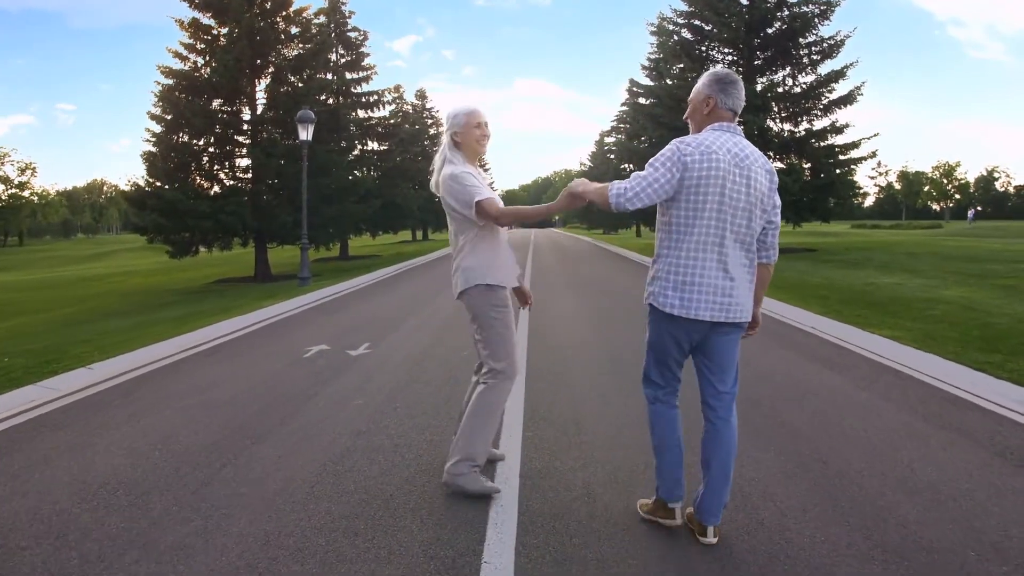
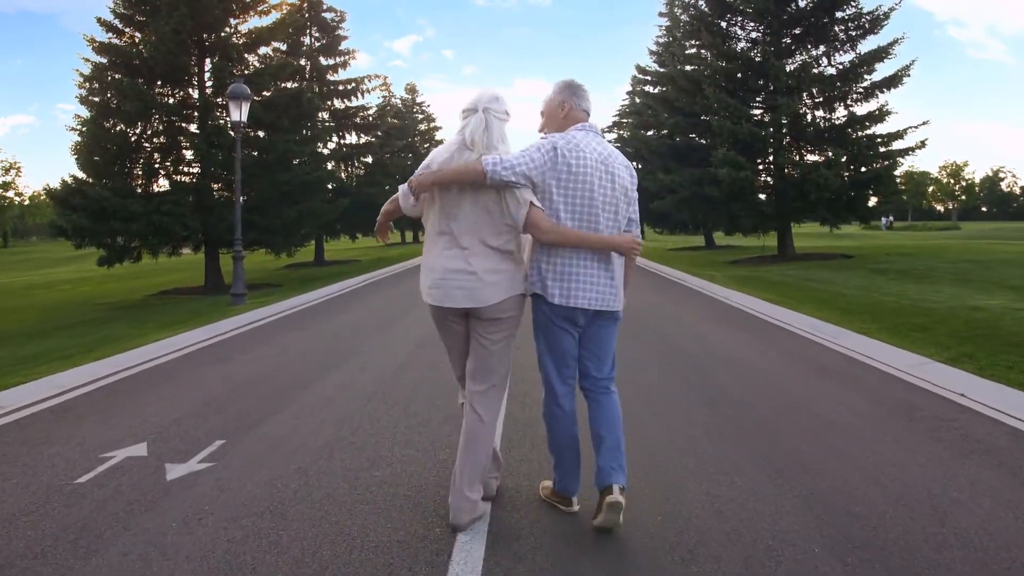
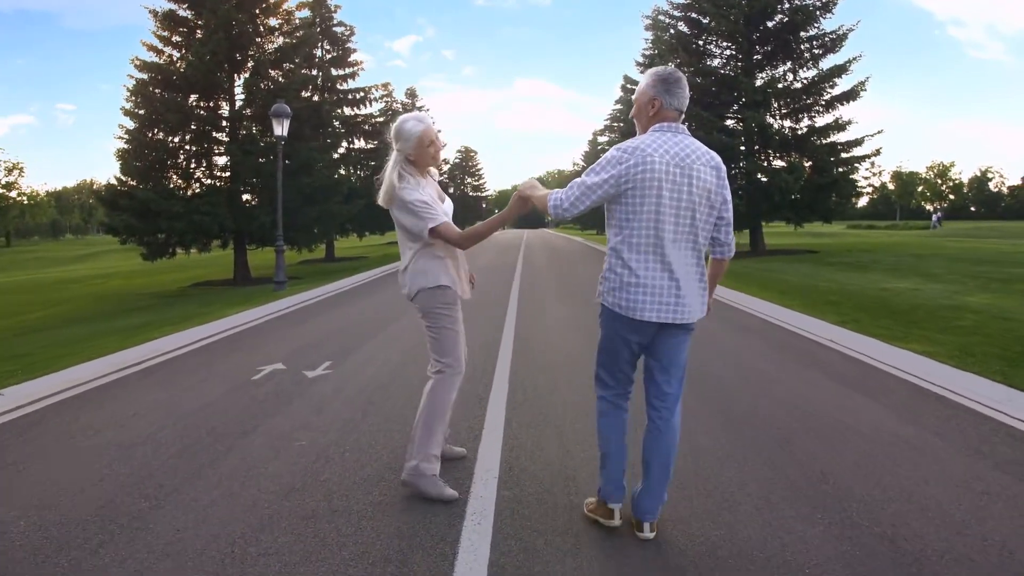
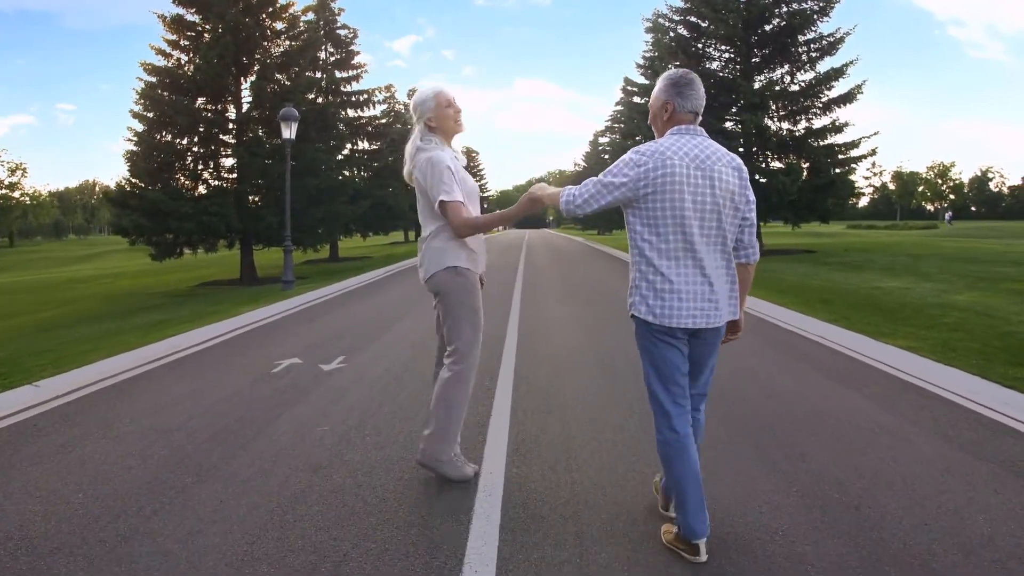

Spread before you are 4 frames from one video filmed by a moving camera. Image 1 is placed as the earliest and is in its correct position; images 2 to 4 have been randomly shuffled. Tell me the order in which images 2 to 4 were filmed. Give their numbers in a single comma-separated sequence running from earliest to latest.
4, 3, 2
